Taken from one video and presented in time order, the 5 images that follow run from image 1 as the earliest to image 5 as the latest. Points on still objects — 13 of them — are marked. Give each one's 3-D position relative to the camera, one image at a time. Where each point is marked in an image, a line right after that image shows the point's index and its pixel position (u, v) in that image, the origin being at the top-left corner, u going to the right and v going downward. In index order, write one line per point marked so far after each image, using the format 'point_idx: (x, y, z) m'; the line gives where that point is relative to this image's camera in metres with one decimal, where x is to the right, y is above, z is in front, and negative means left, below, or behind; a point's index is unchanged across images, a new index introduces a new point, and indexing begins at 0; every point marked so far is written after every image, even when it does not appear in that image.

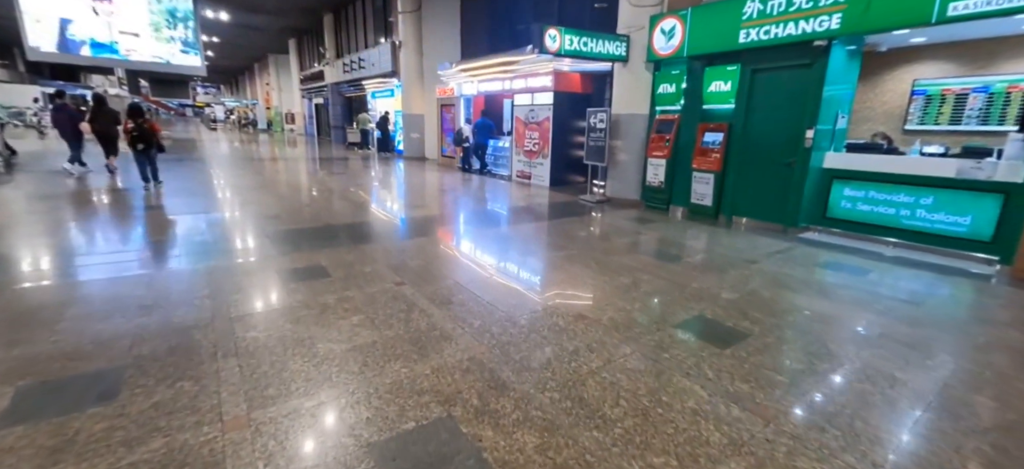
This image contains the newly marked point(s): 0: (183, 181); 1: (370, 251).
0: (-7.7, +1.4, +10.2) m
1: (-1.3, -0.2, +4.0) m
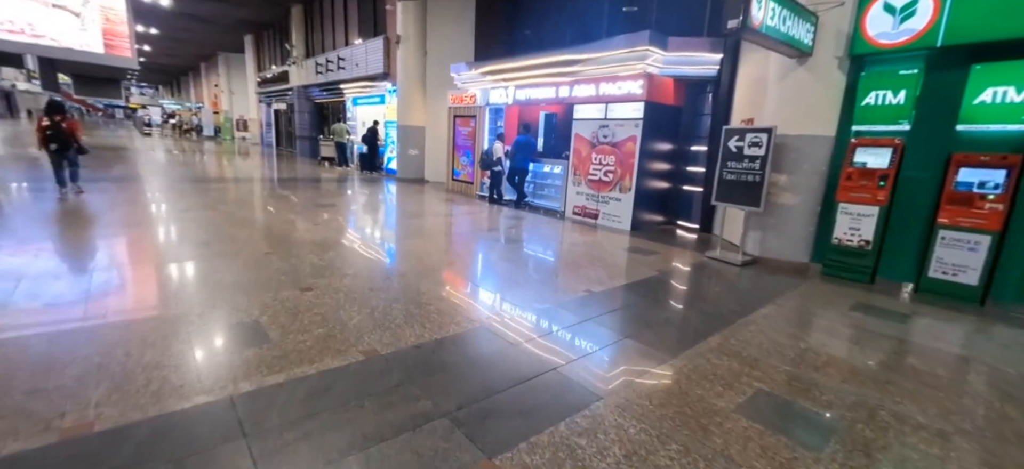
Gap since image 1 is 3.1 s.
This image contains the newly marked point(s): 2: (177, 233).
0: (-6.9, +0.5, +7.1) m
1: (+0.1, -0.9, +1.5) m
2: (-4.3, 0.0, +5.5) m
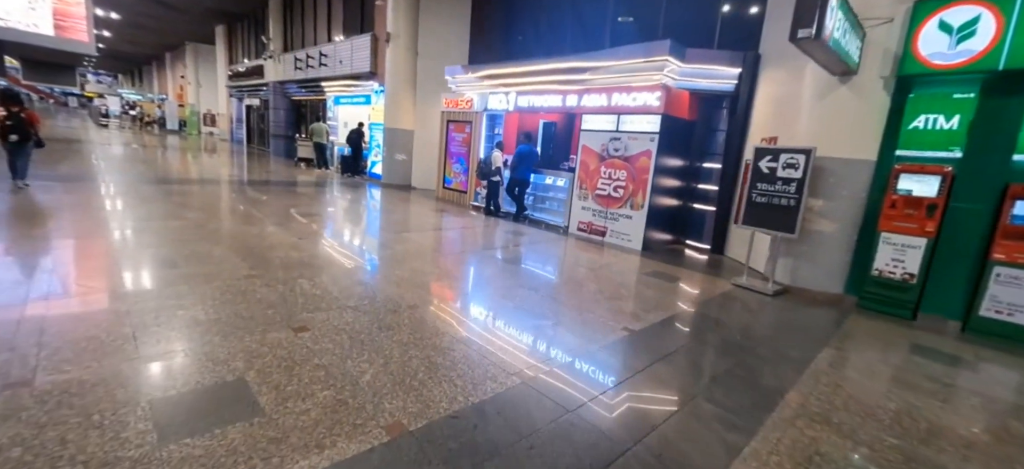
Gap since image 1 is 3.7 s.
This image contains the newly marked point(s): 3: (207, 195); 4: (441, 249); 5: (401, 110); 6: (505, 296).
0: (-6.8, +0.5, +6.2) m
1: (+0.4, -1.1, +1.0) m
2: (-4.2, -0.1, +4.8) m
3: (-5.8, +0.8, +8.2) m
4: (-1.0, -0.2, +6.2) m
5: (-2.6, +2.9, +10.0) m
6: (-0.1, -0.7, +4.5) m
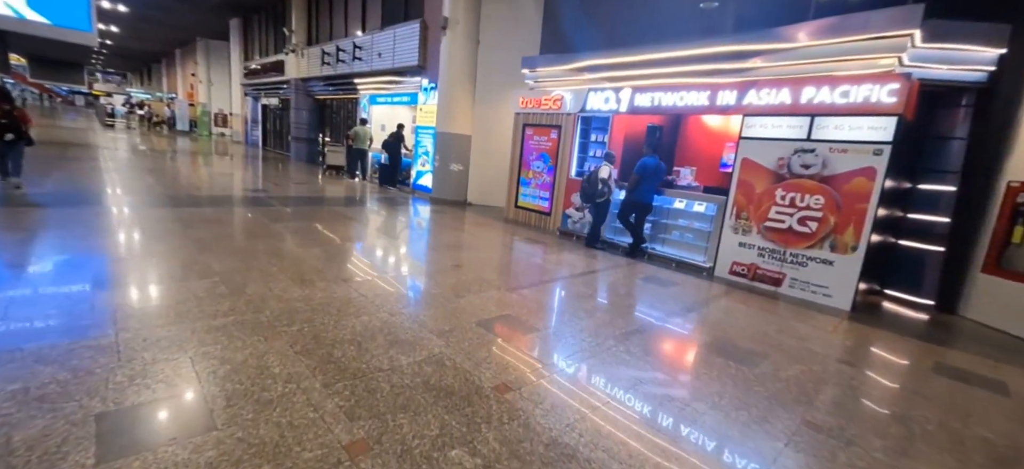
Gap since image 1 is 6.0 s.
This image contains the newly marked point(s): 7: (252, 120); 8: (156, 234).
0: (-5.3, -0.1, +4.6) m
1: (+1.8, -1.6, -0.7) m
2: (-2.7, -0.6, +3.1) m
3: (-4.3, +0.2, +6.5) m
4: (+0.5, -0.7, +4.5) m
5: (-1.0, +2.4, +8.3) m
6: (+1.4, -1.2, +2.7) m
7: (-11.6, +5.1, +19.2) m
8: (-4.1, -0.1, +4.9) m
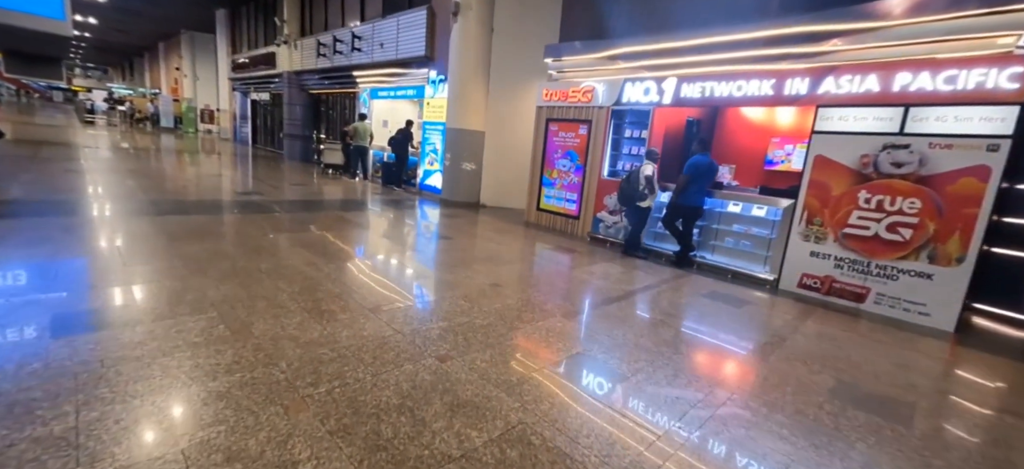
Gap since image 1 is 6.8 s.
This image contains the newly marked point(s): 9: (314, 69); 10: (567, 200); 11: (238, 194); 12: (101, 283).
0: (-4.9, -0.2, +3.8) m
1: (+2.4, -1.7, -1.3) m
2: (-2.3, -0.8, +2.4) m
3: (-3.9, +0.1, +5.8) m
4: (+0.9, -0.8, +3.9) m
5: (-0.7, +2.3, +7.6) m
6: (+1.9, -1.3, +2.1) m
7: (-11.6, +5.0, +18.3) m
8: (-3.7, -0.3, +4.2) m
9: (-5.6, +4.6, +11.9) m
10: (+0.8, +0.5, +6.4) m
11: (-4.9, +0.7, +7.9) m
12: (-2.9, -0.6, +3.1) m
